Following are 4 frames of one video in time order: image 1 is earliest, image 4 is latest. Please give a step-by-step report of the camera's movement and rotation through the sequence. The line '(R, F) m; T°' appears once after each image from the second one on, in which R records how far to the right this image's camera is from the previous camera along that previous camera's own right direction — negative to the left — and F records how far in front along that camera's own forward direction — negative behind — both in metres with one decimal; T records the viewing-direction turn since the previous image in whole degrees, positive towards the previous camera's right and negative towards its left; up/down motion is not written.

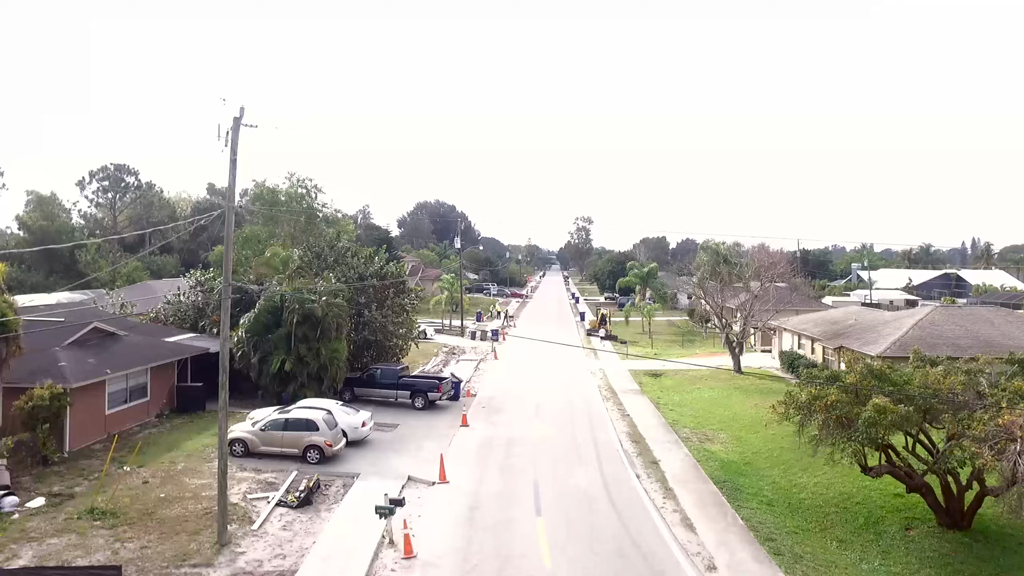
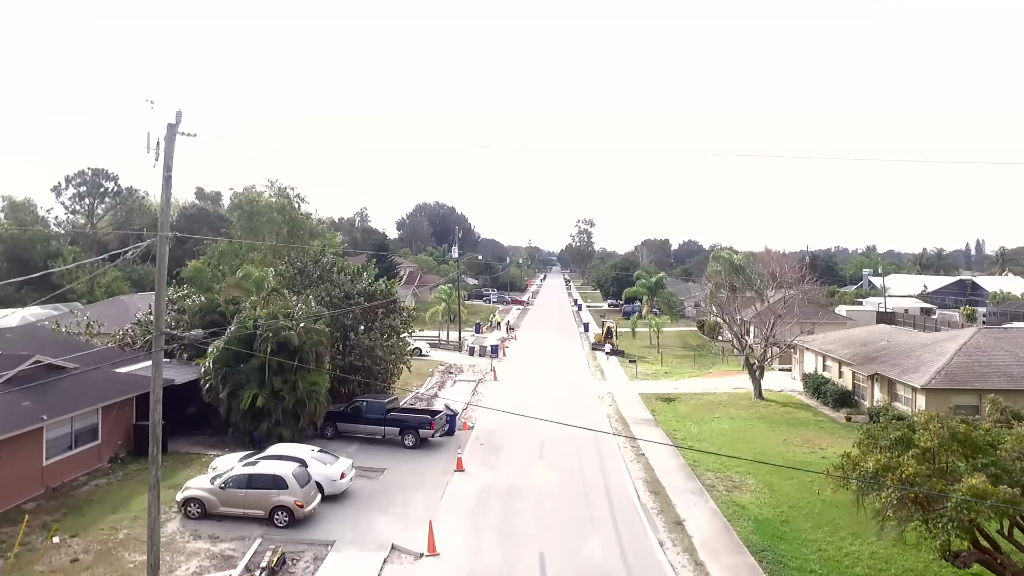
(0.0, +1.8) m; 0°
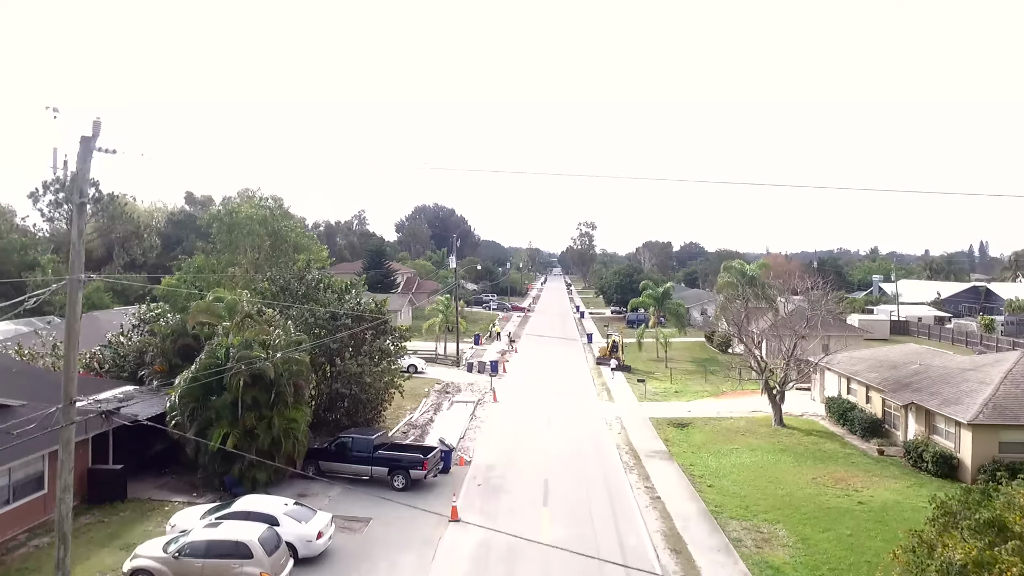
(0.0, +1.5) m; 0°
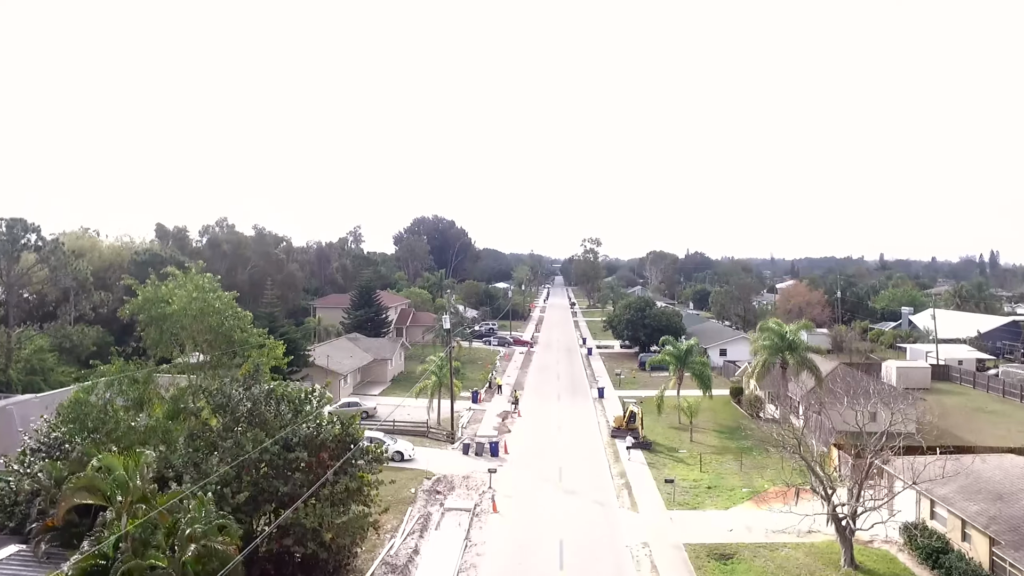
(0.0, +3.9) m; 0°
